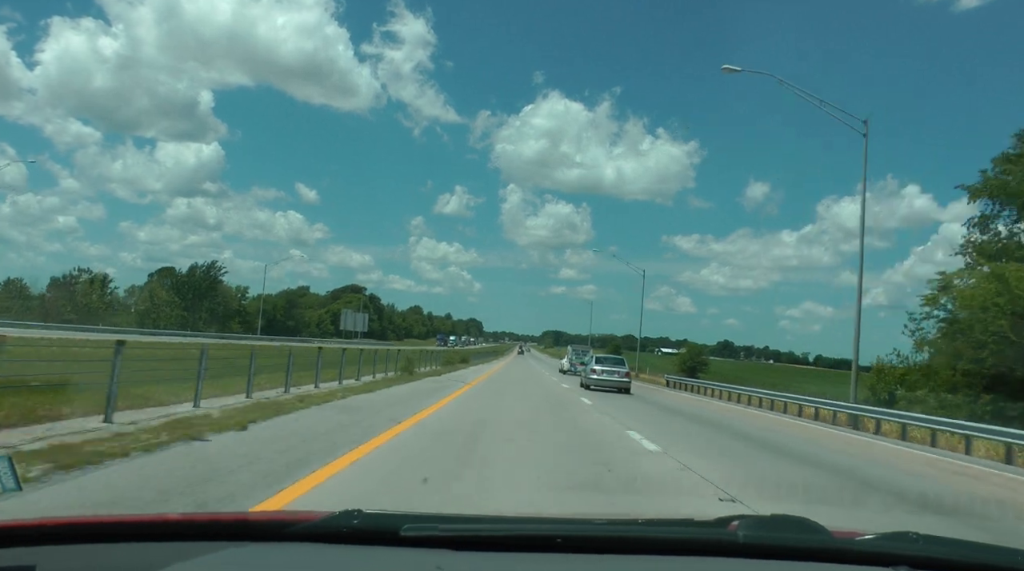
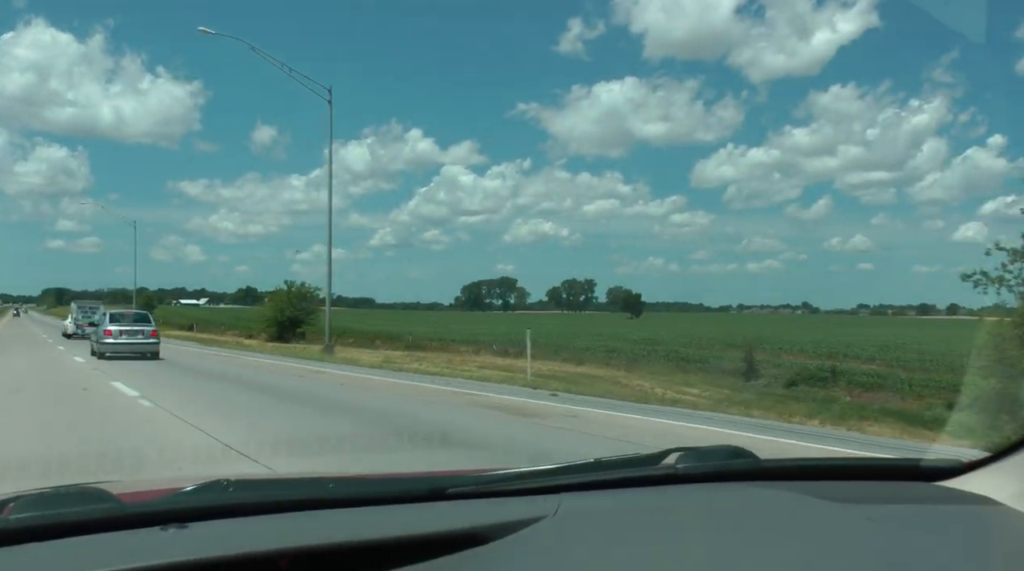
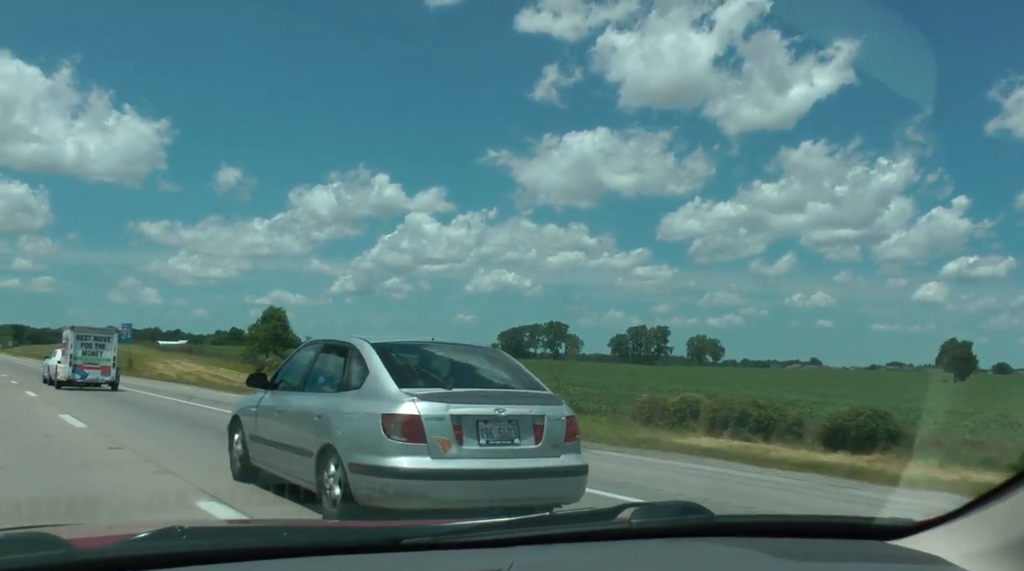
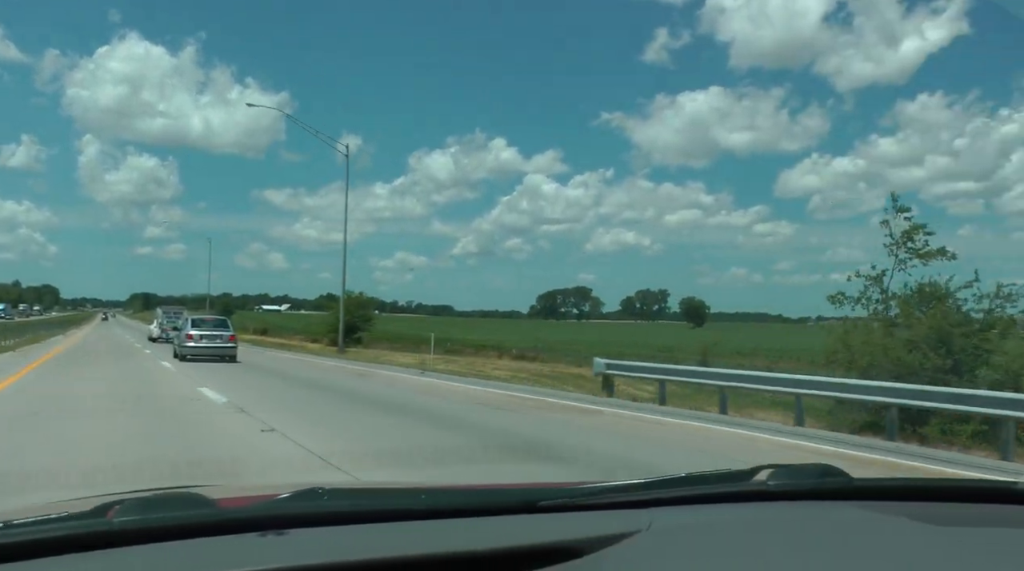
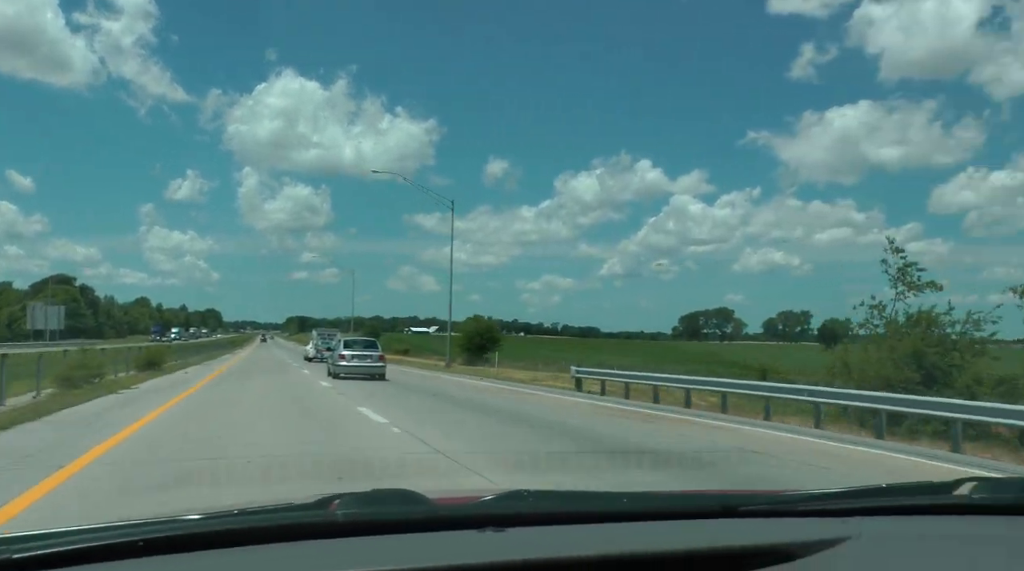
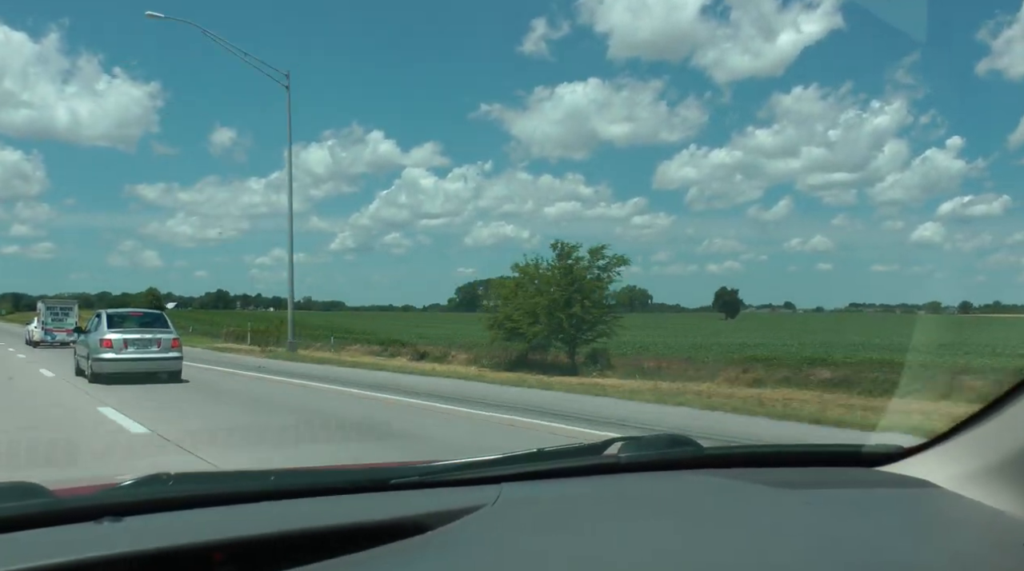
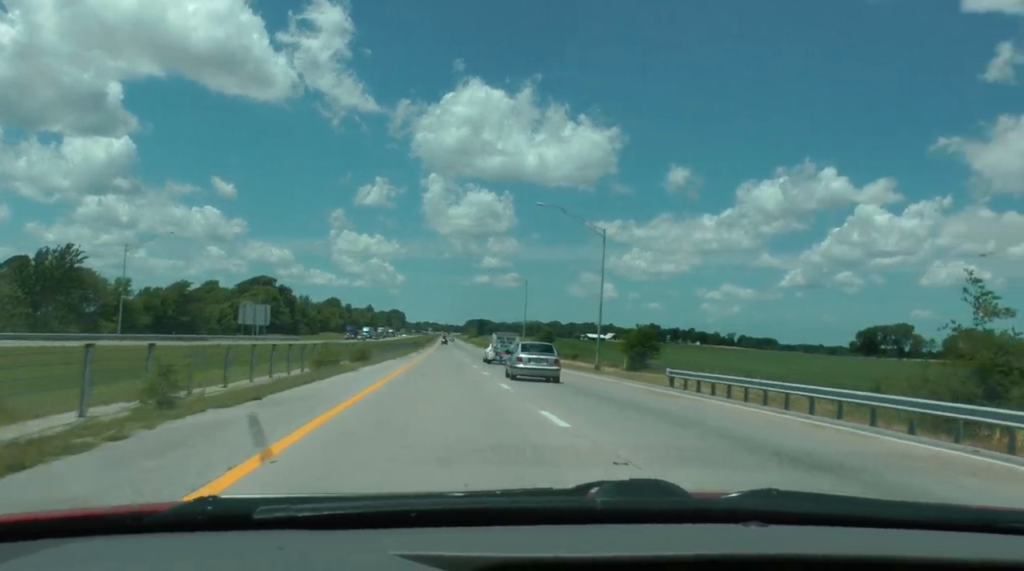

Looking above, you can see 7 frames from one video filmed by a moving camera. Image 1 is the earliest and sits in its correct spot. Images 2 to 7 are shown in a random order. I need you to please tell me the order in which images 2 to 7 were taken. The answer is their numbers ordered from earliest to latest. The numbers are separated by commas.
7, 5, 4, 2, 6, 3
